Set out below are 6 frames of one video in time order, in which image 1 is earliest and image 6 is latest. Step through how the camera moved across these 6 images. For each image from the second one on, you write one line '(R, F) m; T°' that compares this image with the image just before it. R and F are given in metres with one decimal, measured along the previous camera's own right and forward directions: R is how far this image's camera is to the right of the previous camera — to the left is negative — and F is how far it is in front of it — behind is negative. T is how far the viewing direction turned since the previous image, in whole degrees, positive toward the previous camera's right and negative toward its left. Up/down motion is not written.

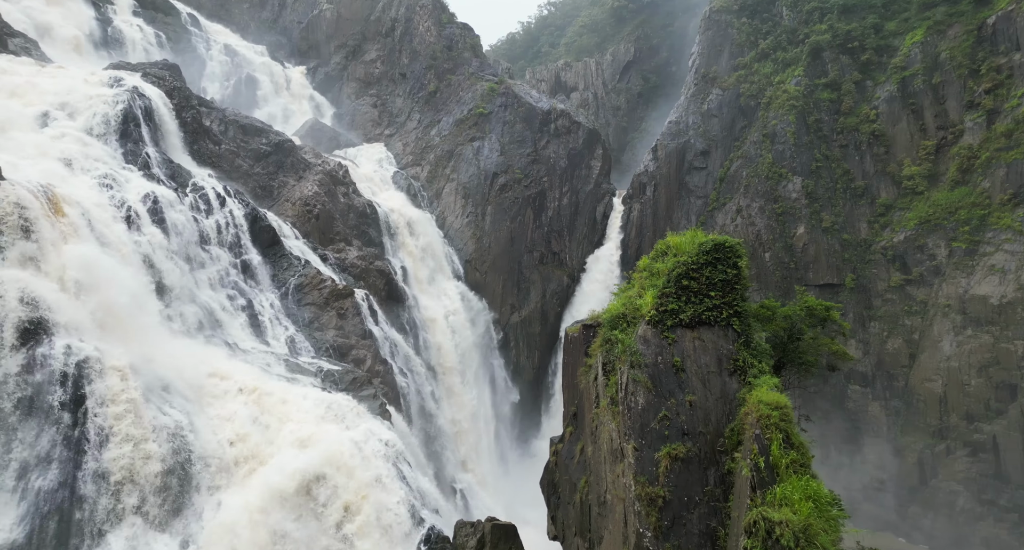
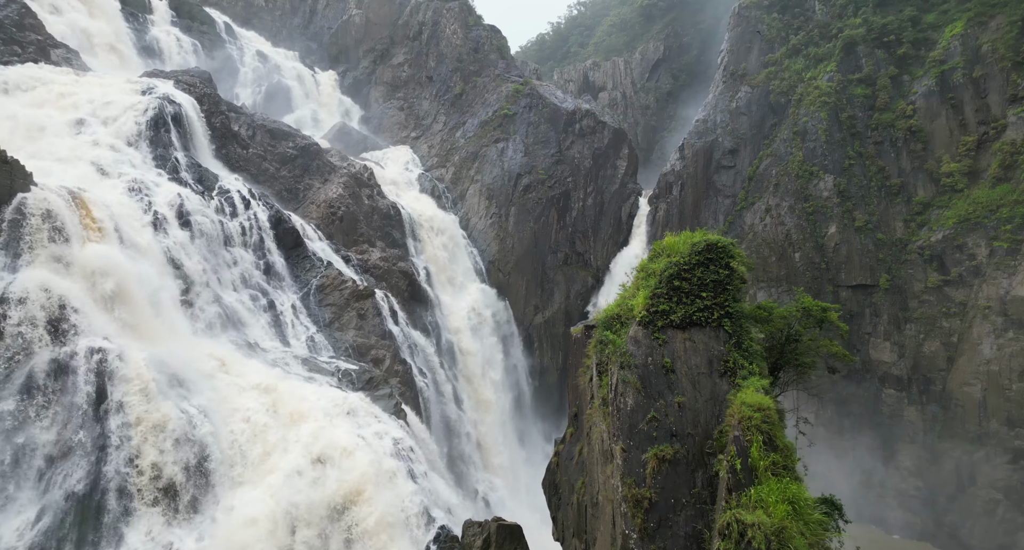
(+0.3, 0.0) m; -3°
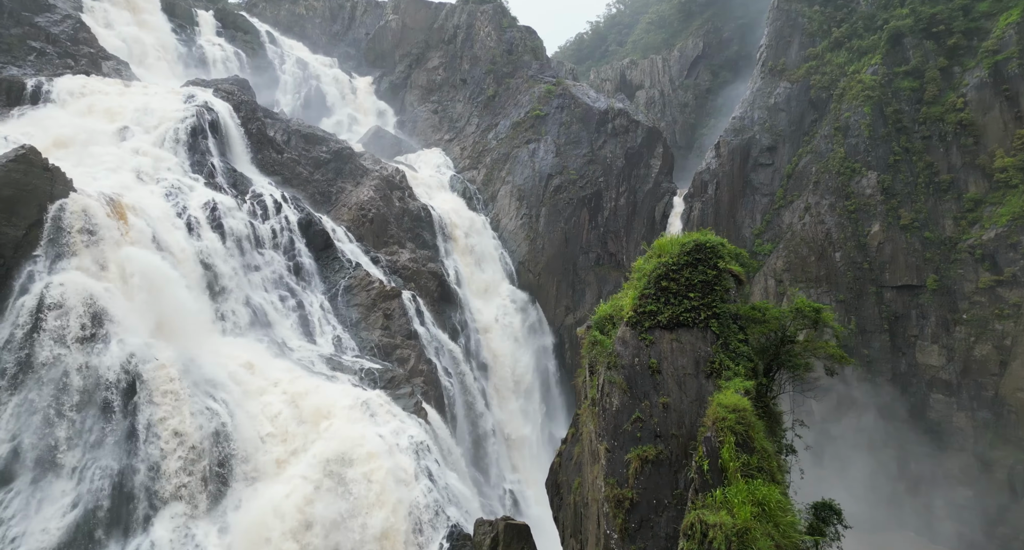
(+0.4, -0.1) m; -4°
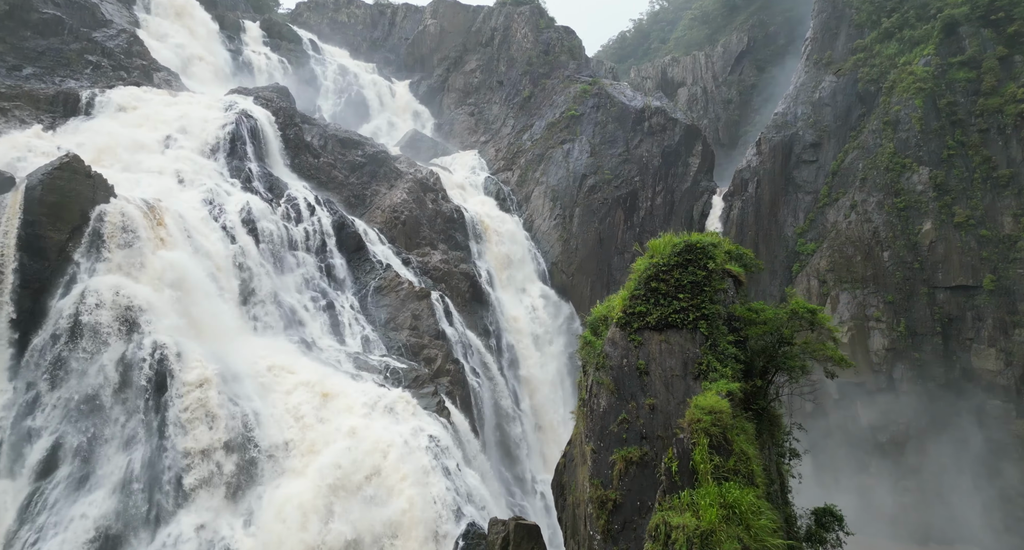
(+0.4, 0.0) m; -4°
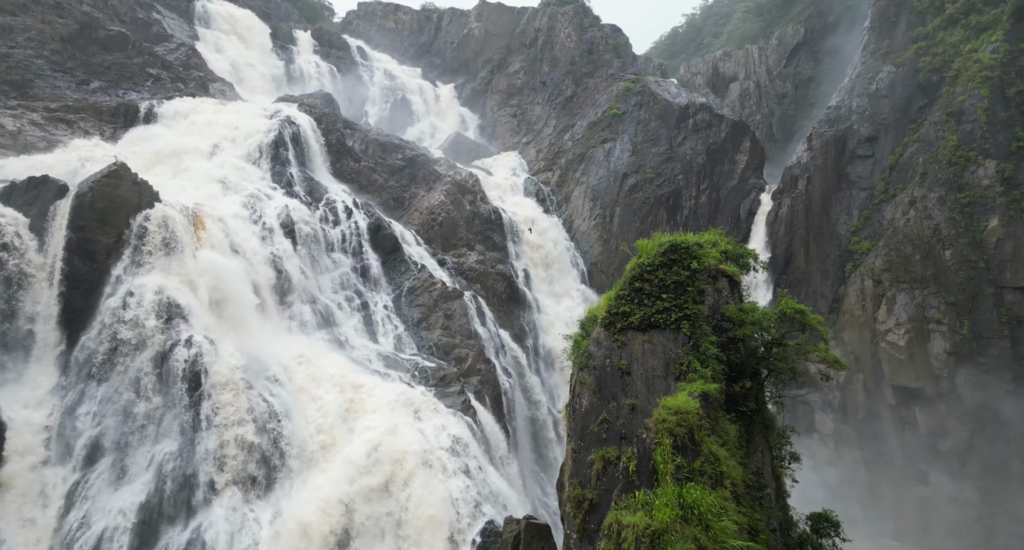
(+0.5, 0.0) m; -5°
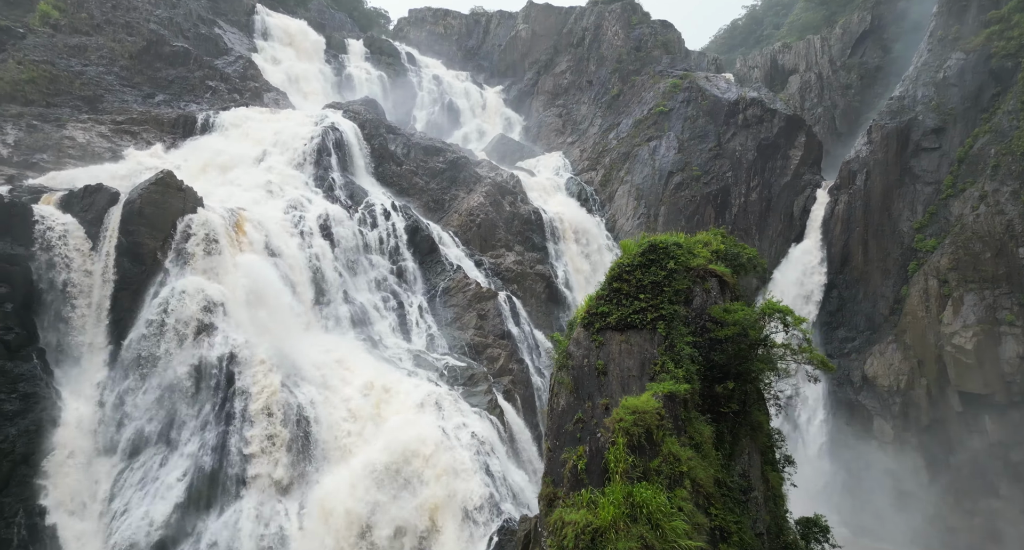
(+0.6, -0.1) m; -5°
